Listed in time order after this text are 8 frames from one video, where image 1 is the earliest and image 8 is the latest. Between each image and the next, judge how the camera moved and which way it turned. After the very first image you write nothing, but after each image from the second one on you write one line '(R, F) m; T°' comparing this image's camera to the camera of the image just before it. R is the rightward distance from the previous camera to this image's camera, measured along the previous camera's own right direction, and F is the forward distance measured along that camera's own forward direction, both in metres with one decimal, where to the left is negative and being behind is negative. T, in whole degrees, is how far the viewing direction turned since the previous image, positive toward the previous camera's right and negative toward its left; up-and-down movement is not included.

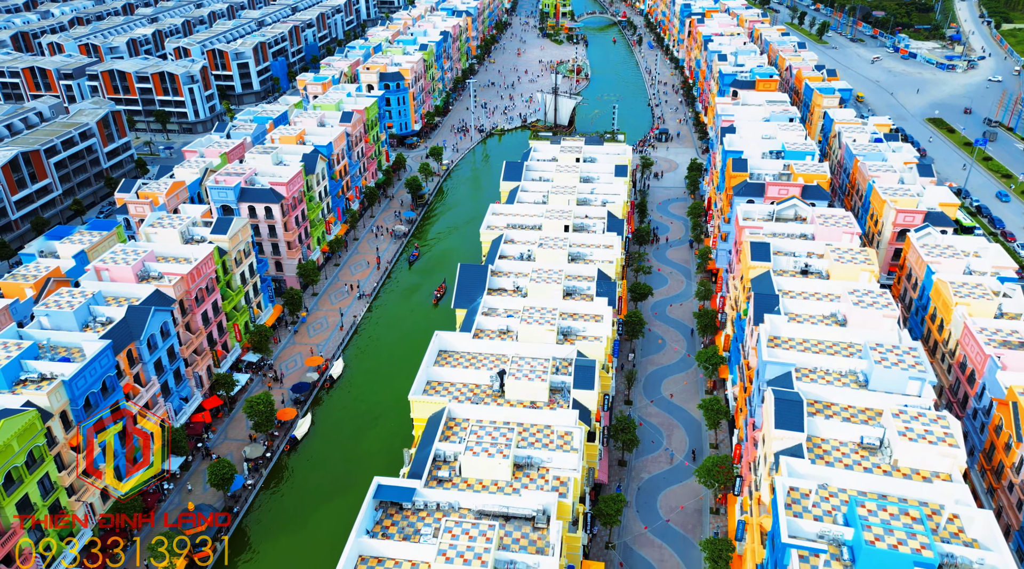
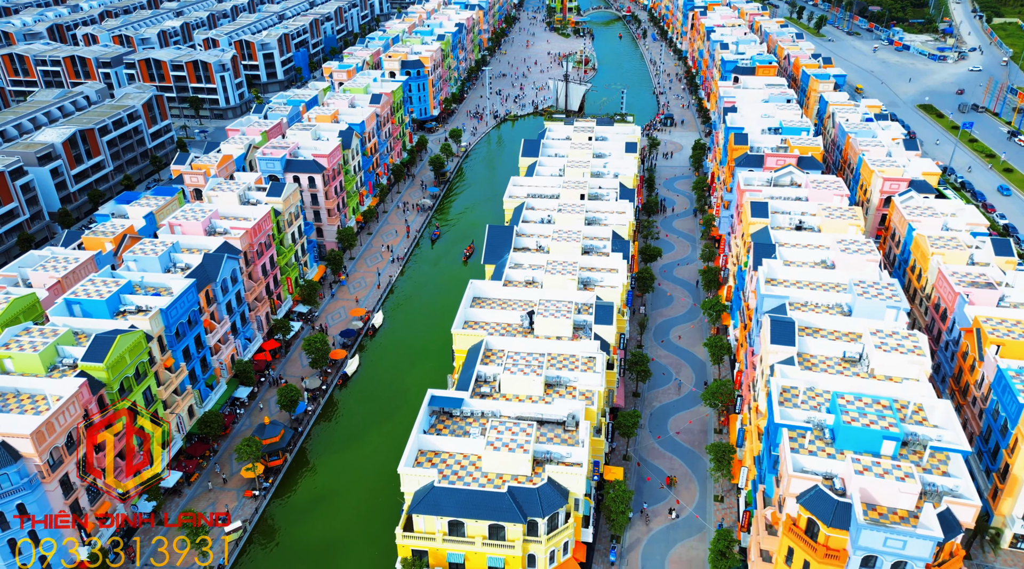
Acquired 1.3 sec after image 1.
(-3.6, -12.8) m; 0°
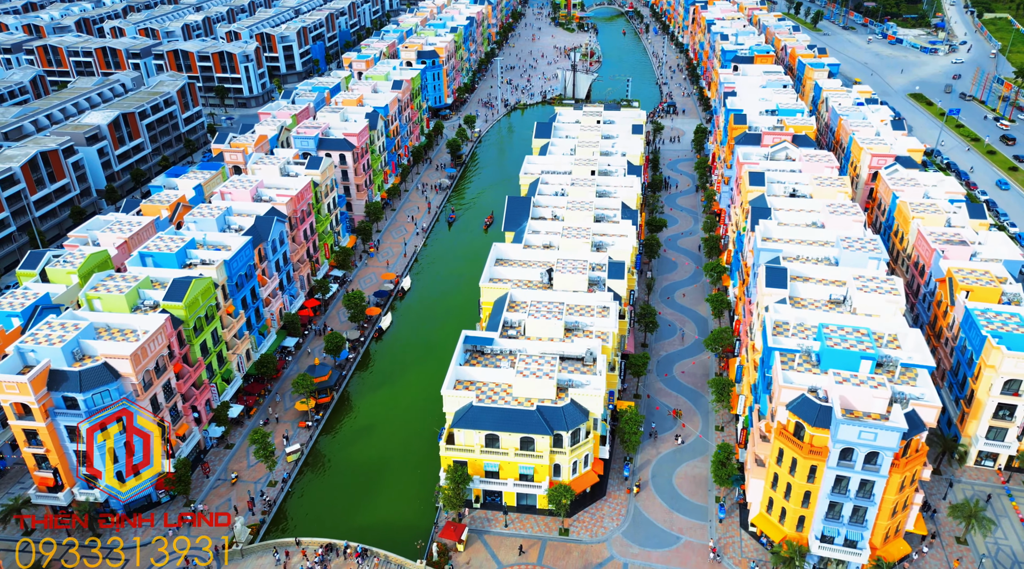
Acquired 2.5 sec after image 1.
(-3.1, -11.5) m; 0°
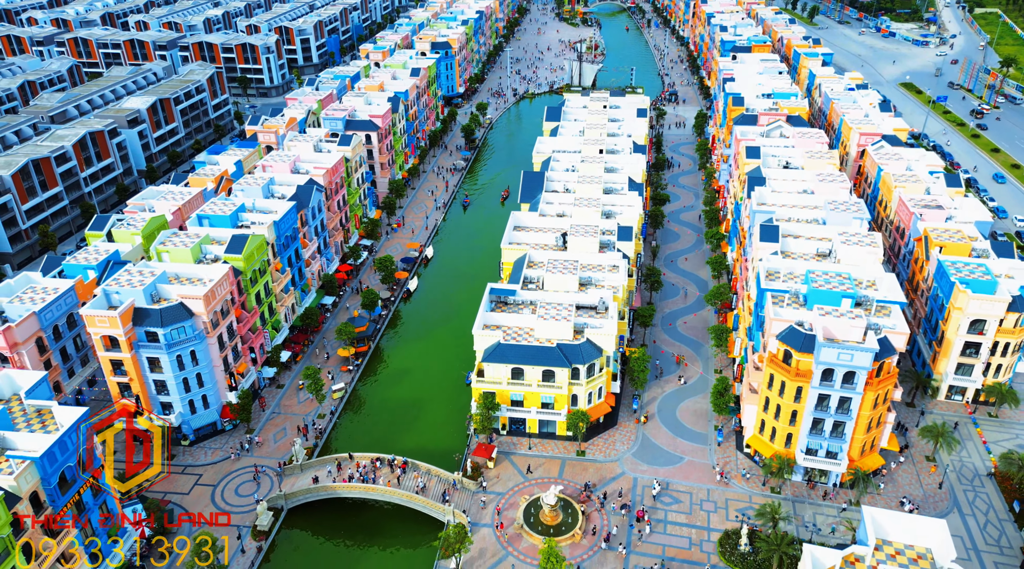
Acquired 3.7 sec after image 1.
(-2.8, -11.7) m; 0°
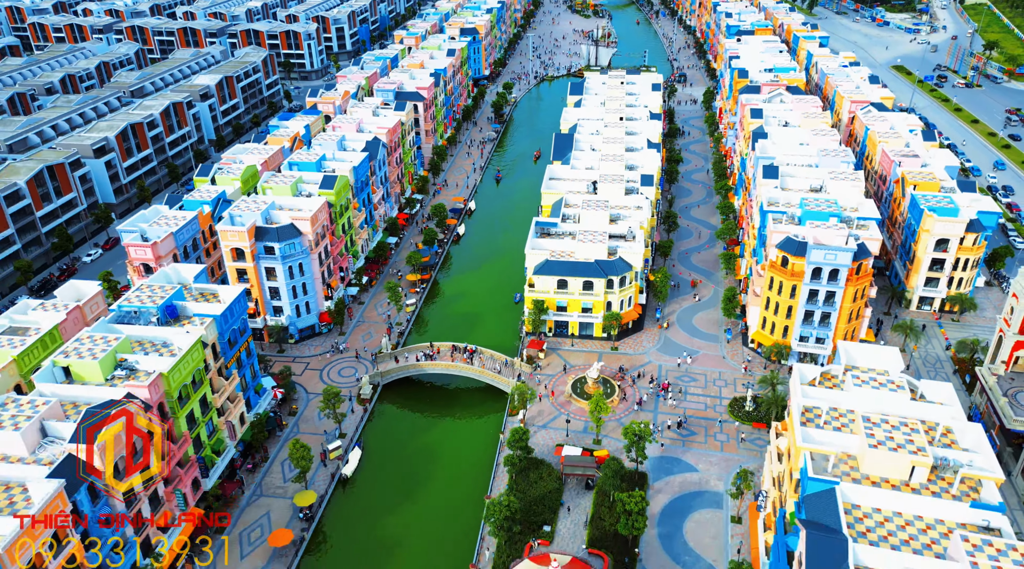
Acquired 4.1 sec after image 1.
(-6.4, -21.6) m; 0°
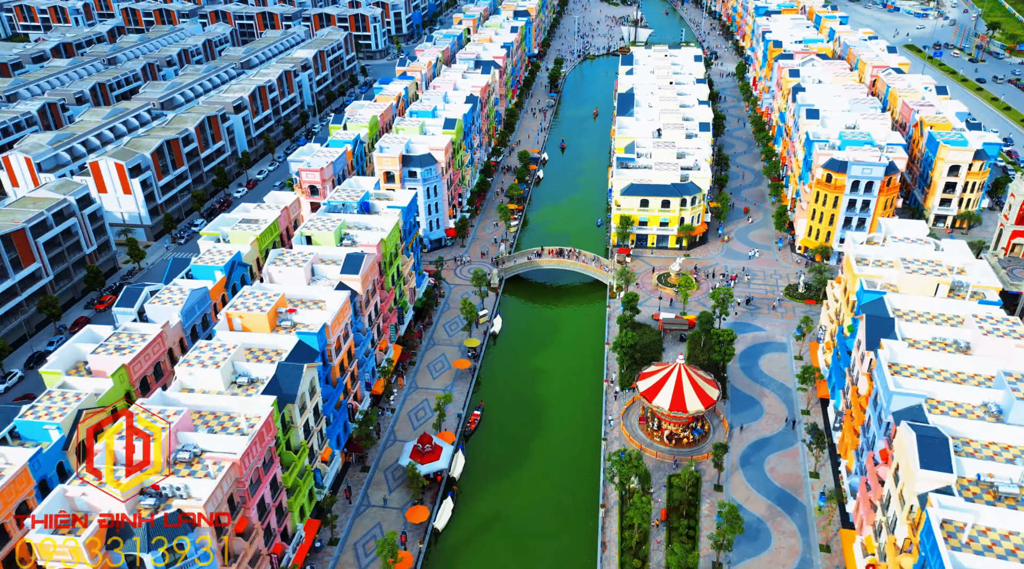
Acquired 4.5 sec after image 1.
(-15.8, -28.1) m; 0°
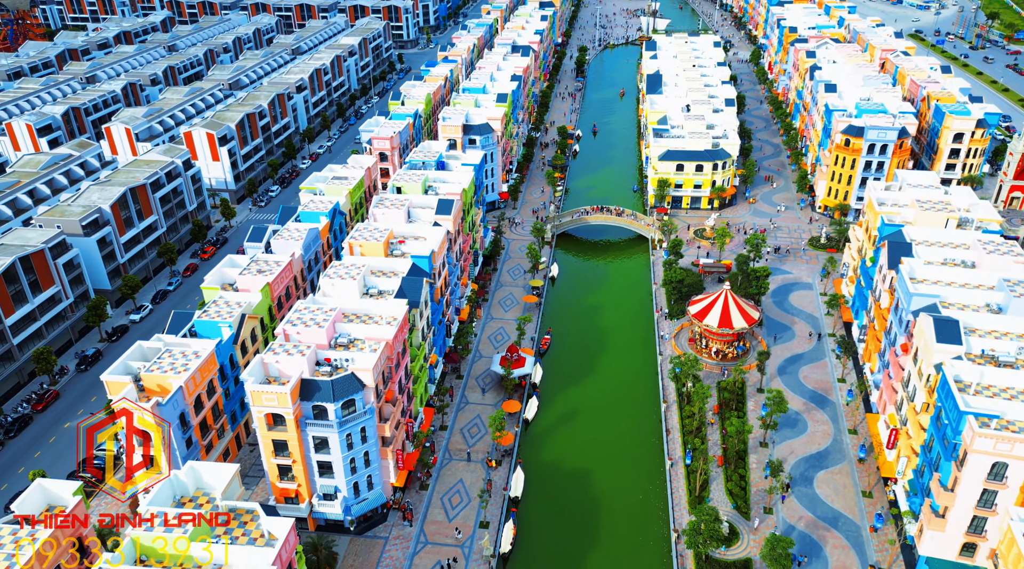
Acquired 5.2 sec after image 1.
(-9.6, -16.5) m; 0°
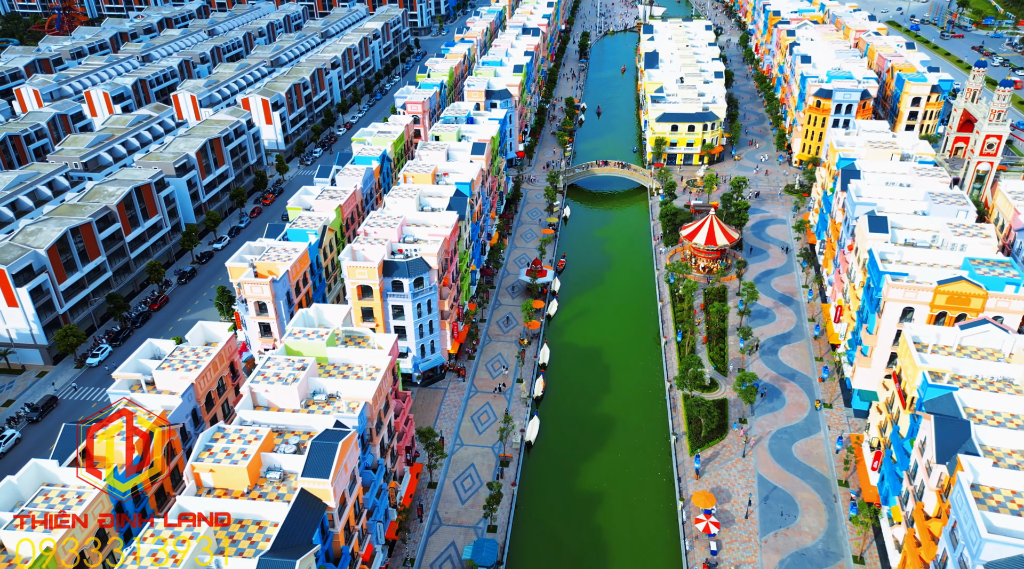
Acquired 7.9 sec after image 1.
(-4.3, -23.8) m; 0°
